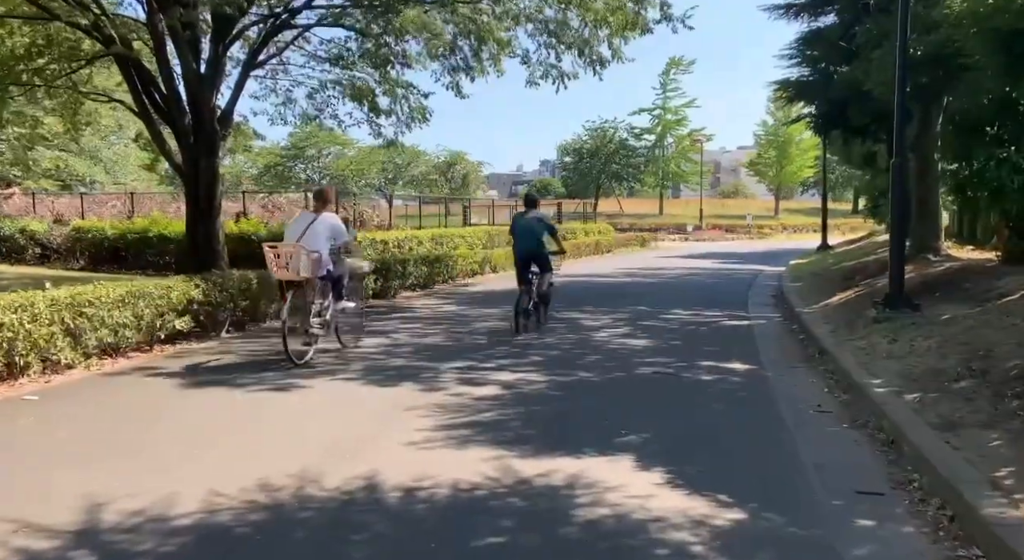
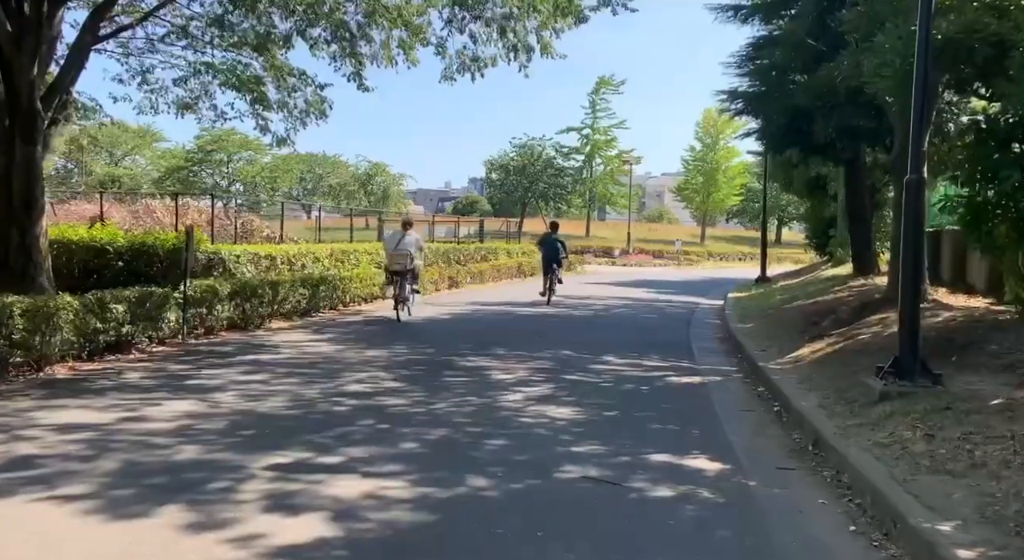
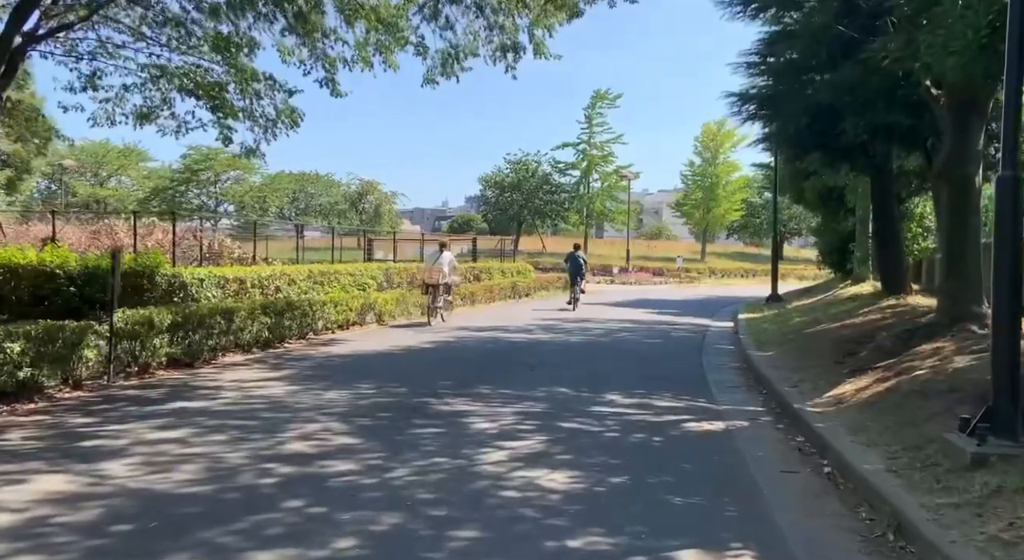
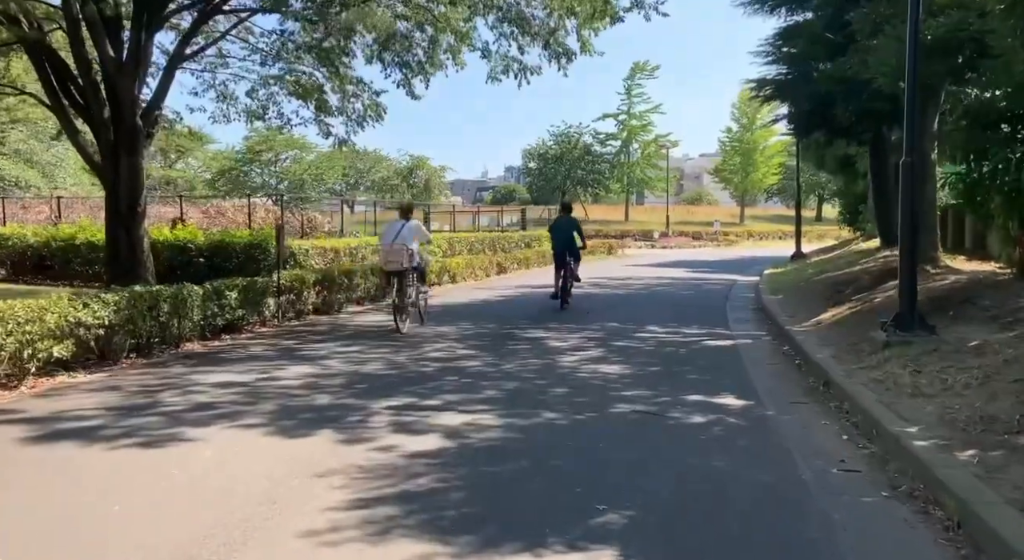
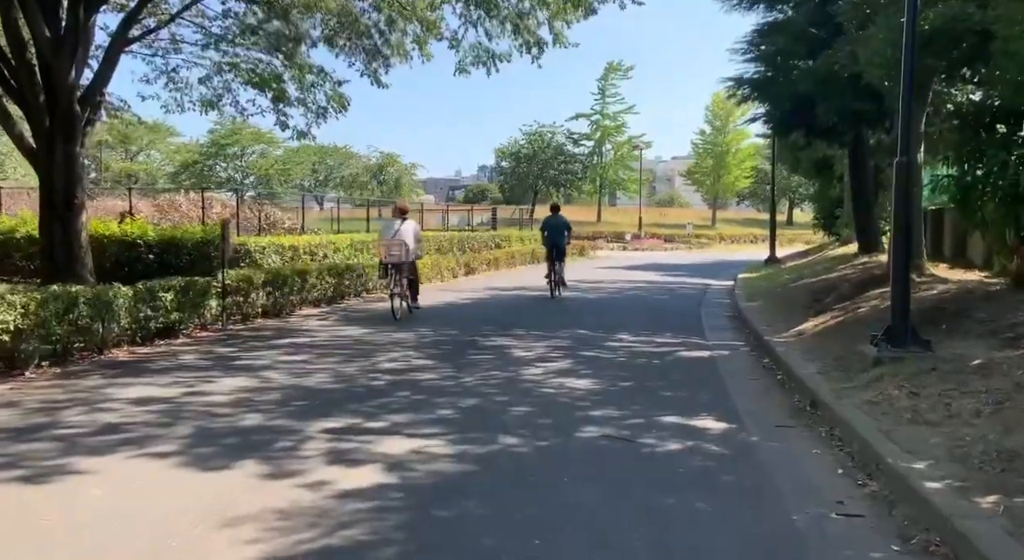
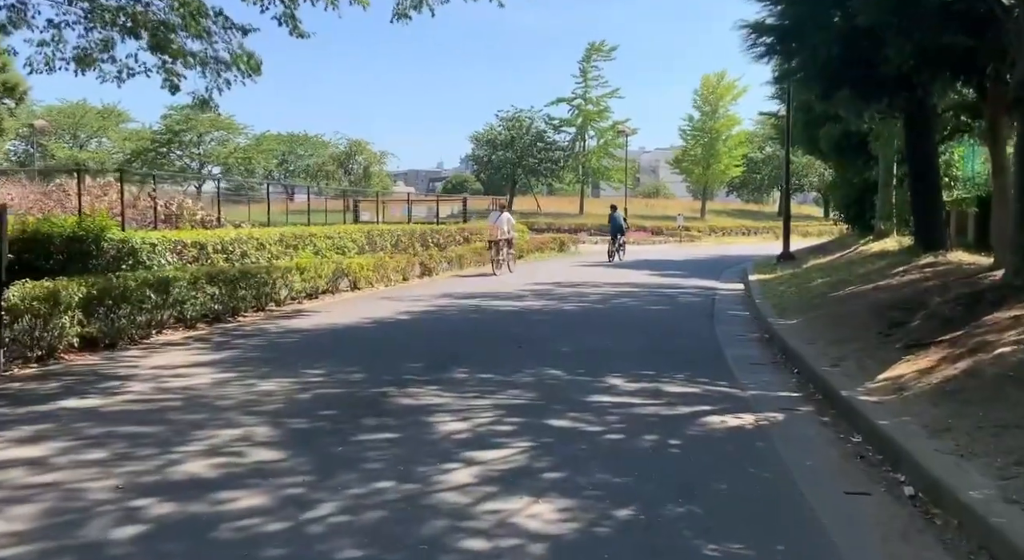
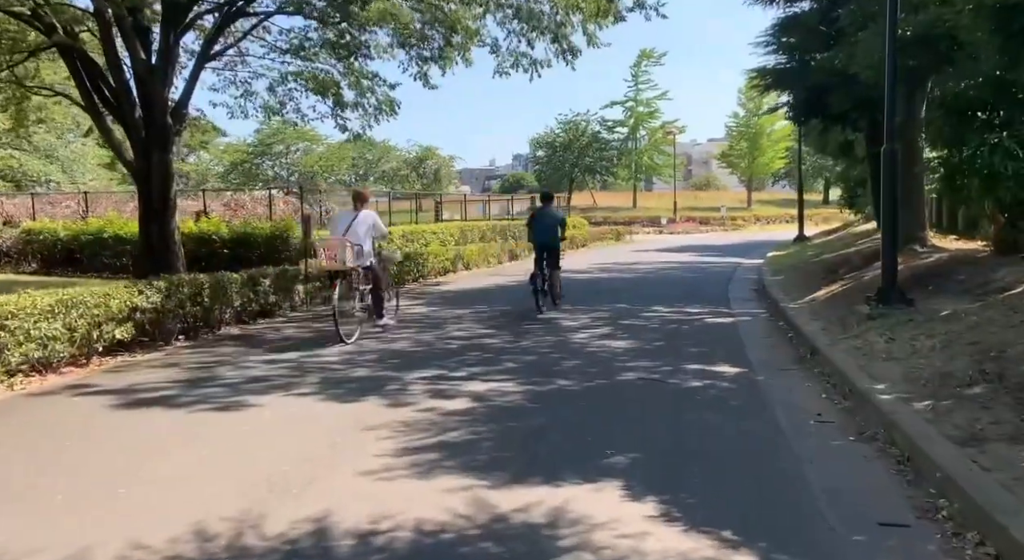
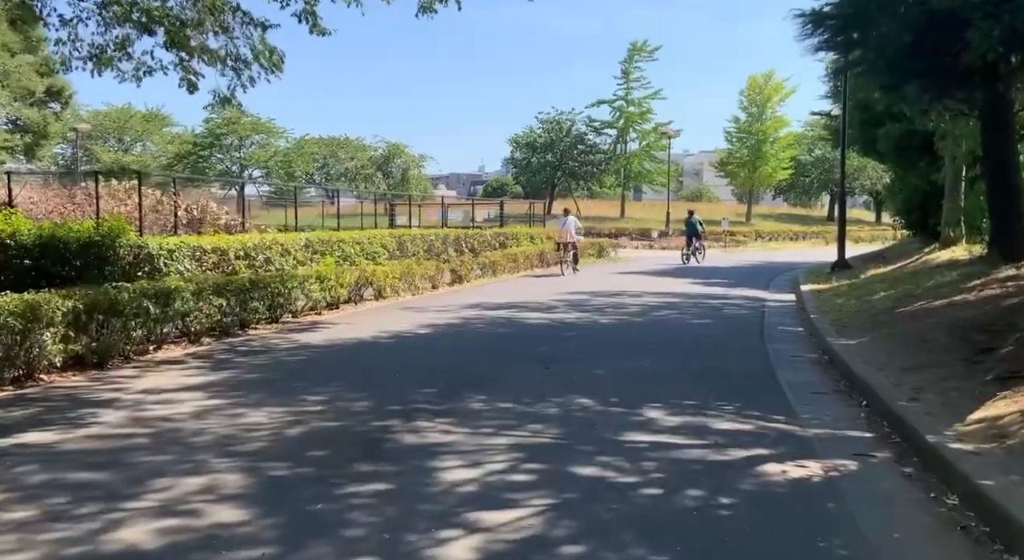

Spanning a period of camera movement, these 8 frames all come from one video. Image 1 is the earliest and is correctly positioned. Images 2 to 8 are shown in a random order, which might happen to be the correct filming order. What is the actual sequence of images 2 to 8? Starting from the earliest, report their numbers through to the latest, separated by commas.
7, 4, 5, 2, 3, 6, 8
